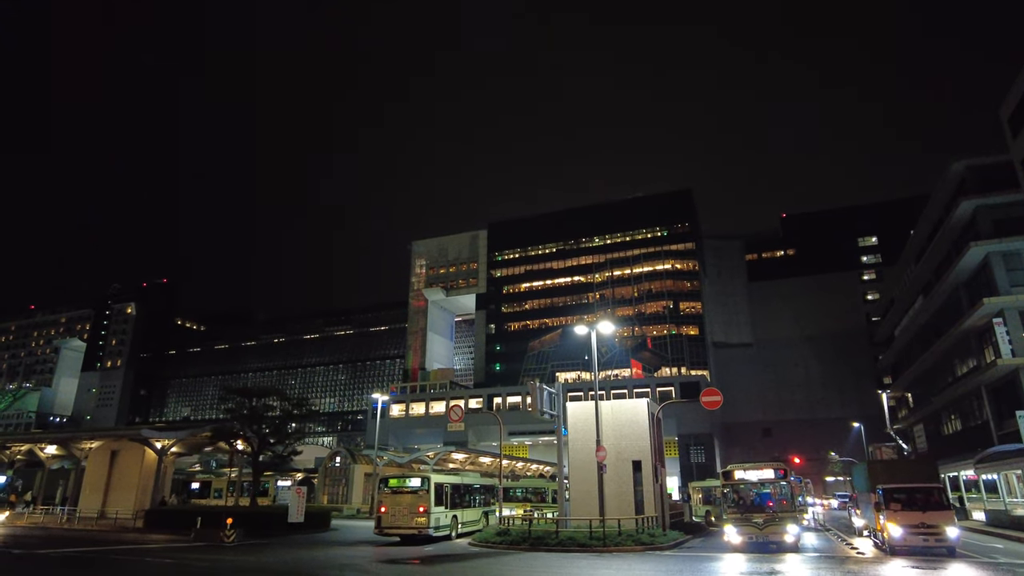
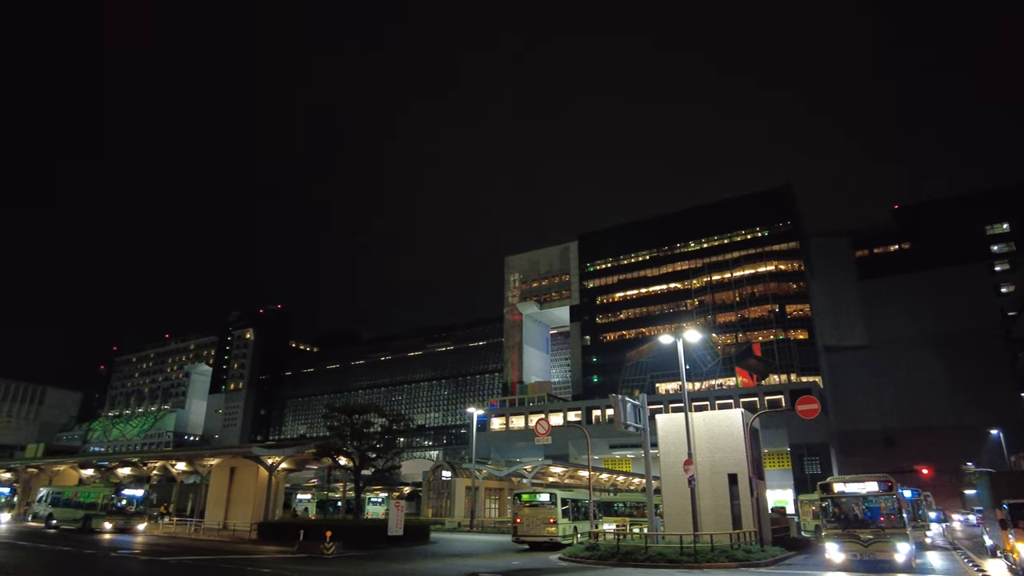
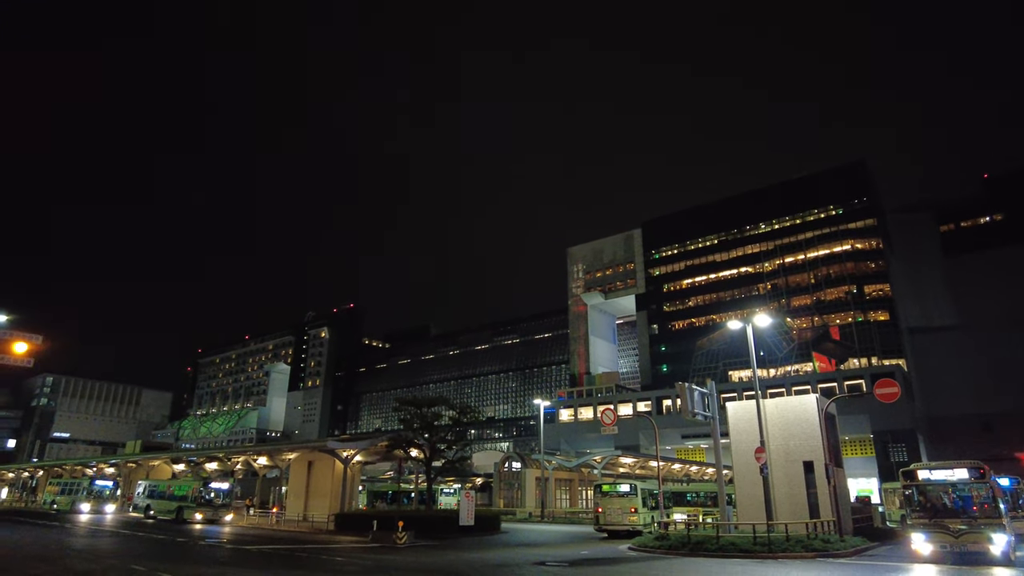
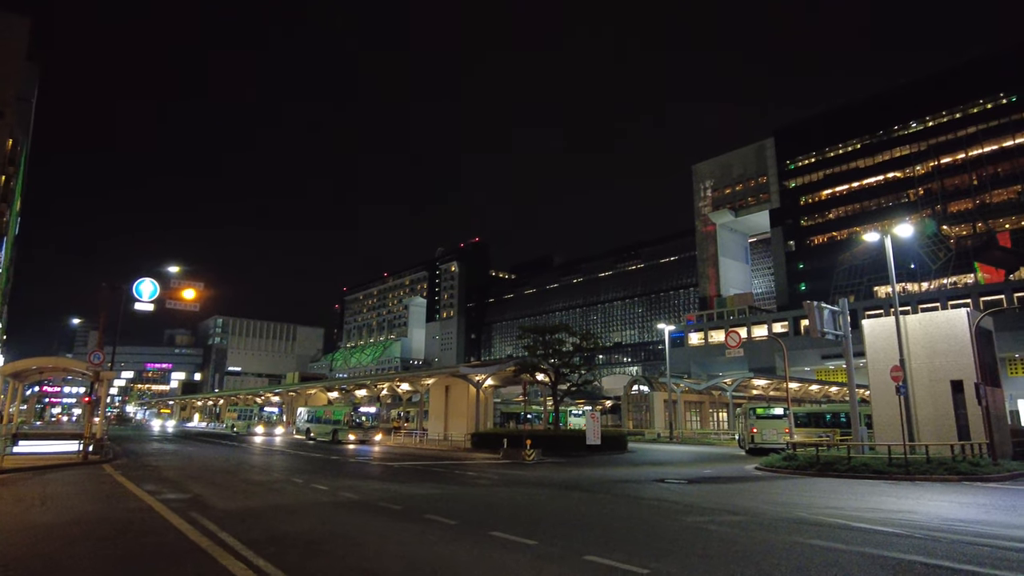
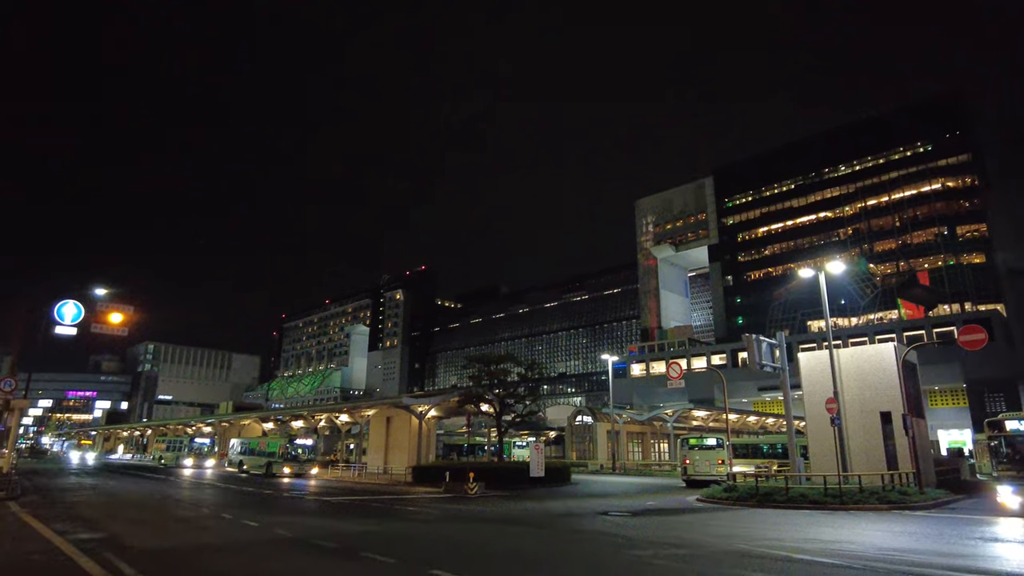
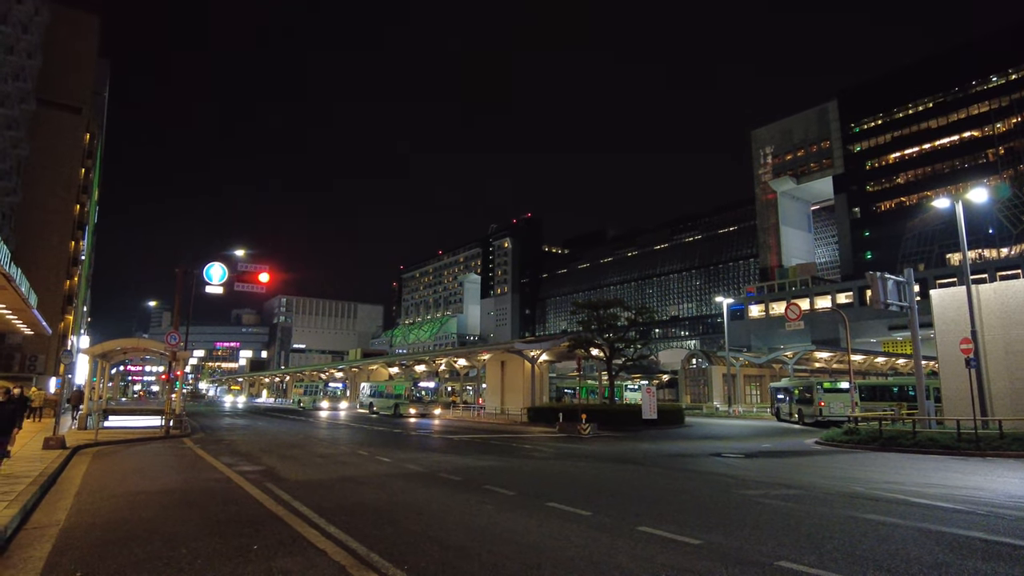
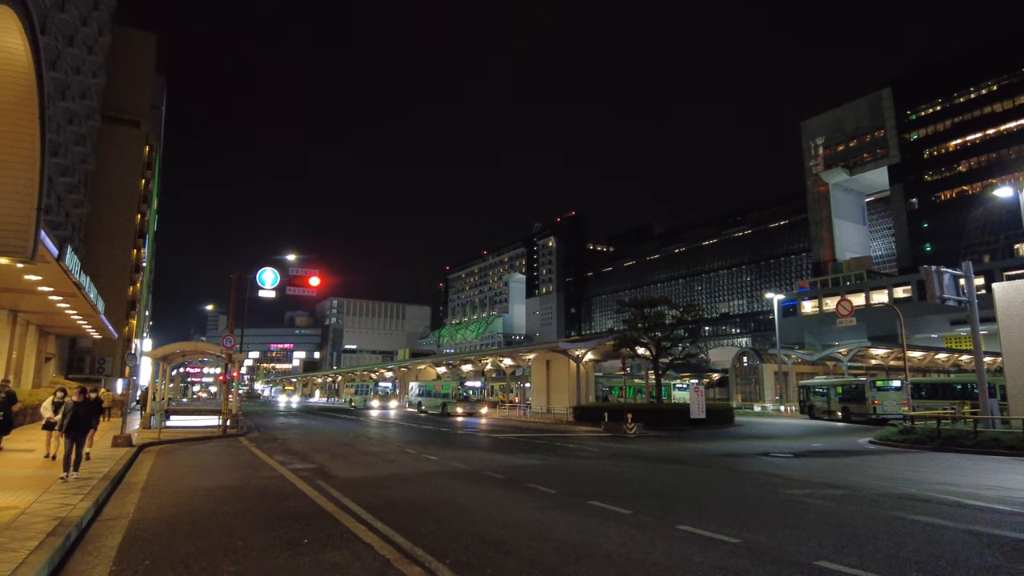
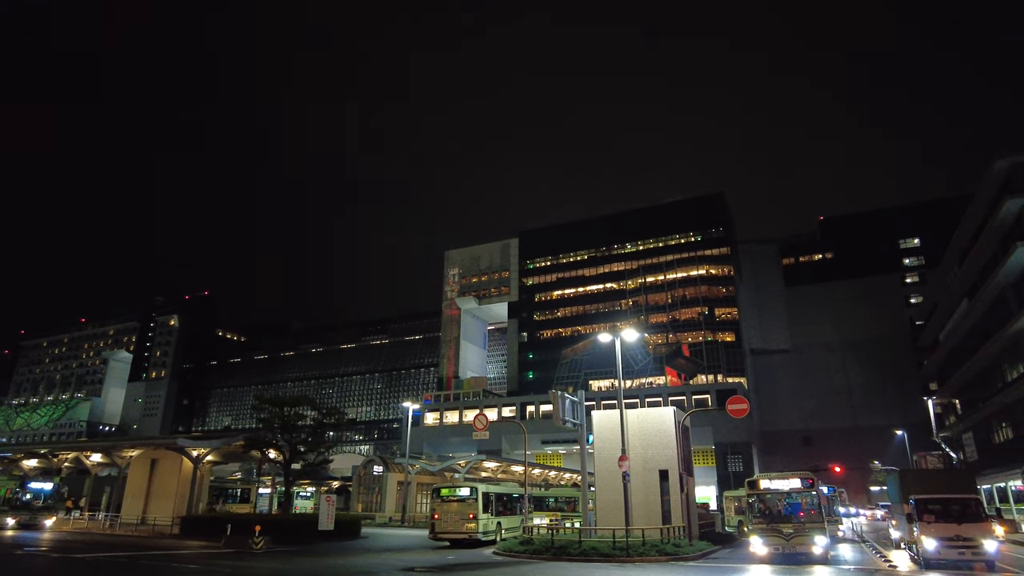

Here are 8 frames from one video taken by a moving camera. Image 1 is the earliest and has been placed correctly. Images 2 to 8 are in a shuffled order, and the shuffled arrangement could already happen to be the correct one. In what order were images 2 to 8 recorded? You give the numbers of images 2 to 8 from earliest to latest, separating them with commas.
8, 2, 3, 5, 4, 6, 7
